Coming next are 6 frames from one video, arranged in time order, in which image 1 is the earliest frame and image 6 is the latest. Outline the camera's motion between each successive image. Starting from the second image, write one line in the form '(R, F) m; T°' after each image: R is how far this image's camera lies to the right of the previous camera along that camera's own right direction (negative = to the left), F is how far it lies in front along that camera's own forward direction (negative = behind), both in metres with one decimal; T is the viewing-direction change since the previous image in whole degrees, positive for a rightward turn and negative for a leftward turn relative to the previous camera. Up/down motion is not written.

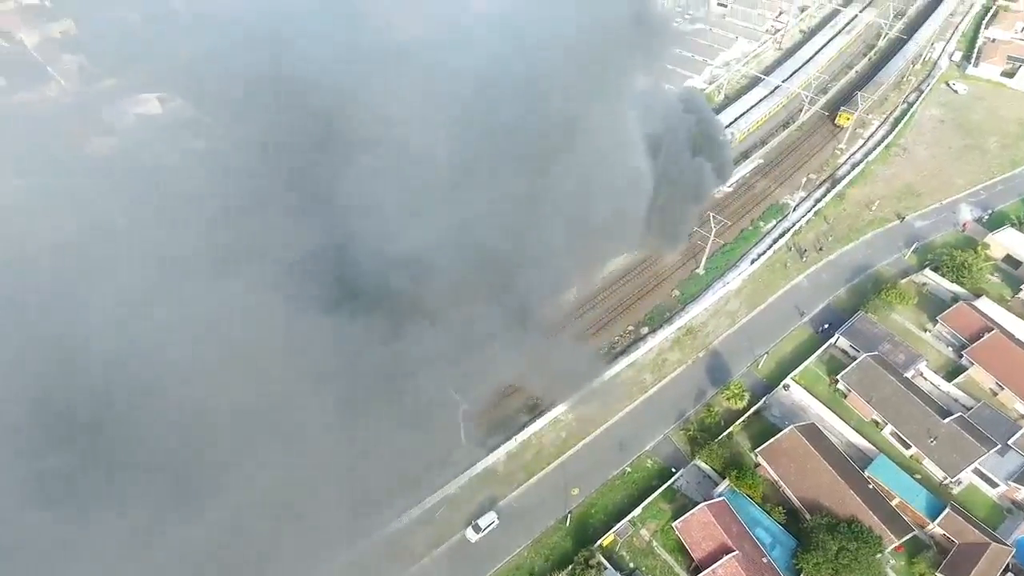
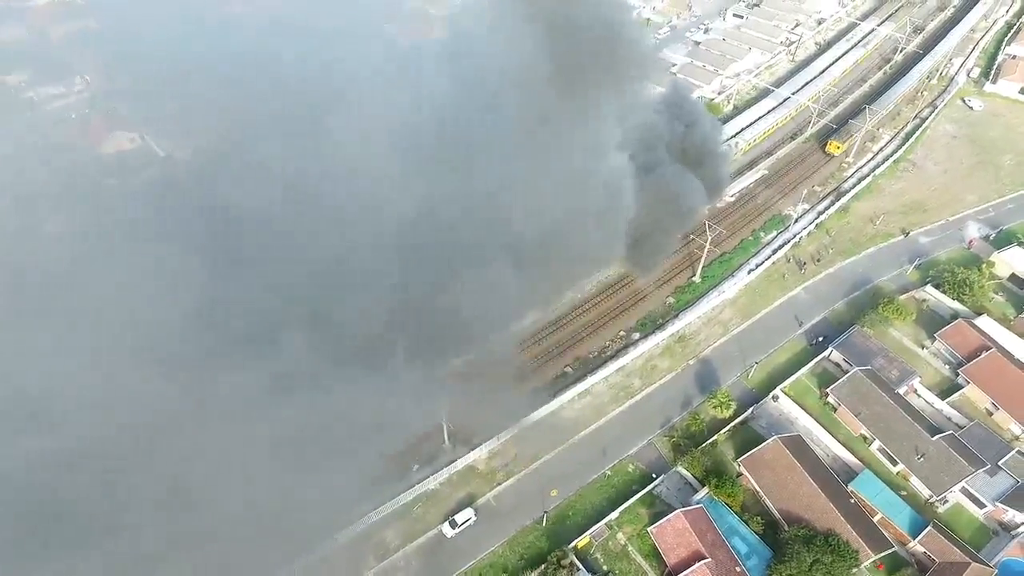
(+0.8, -0.1) m; -2°
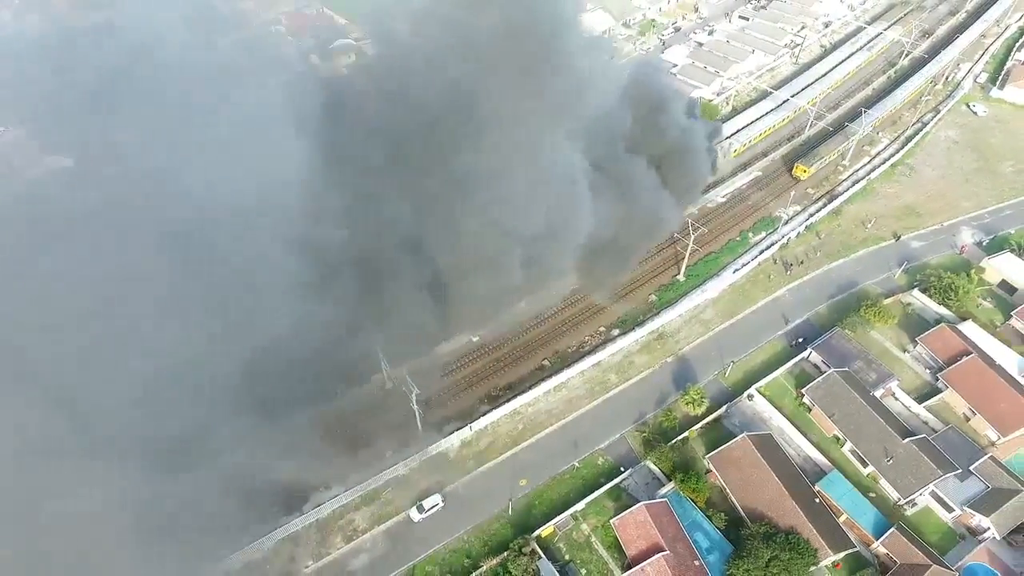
(+1.0, -0.2) m; -2°
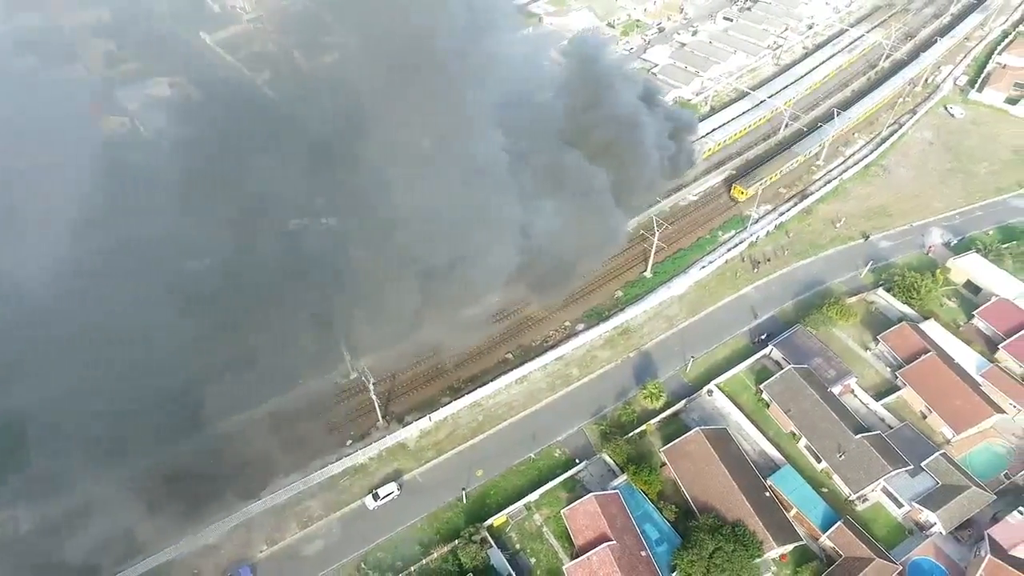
(+1.0, -0.2) m; 0°
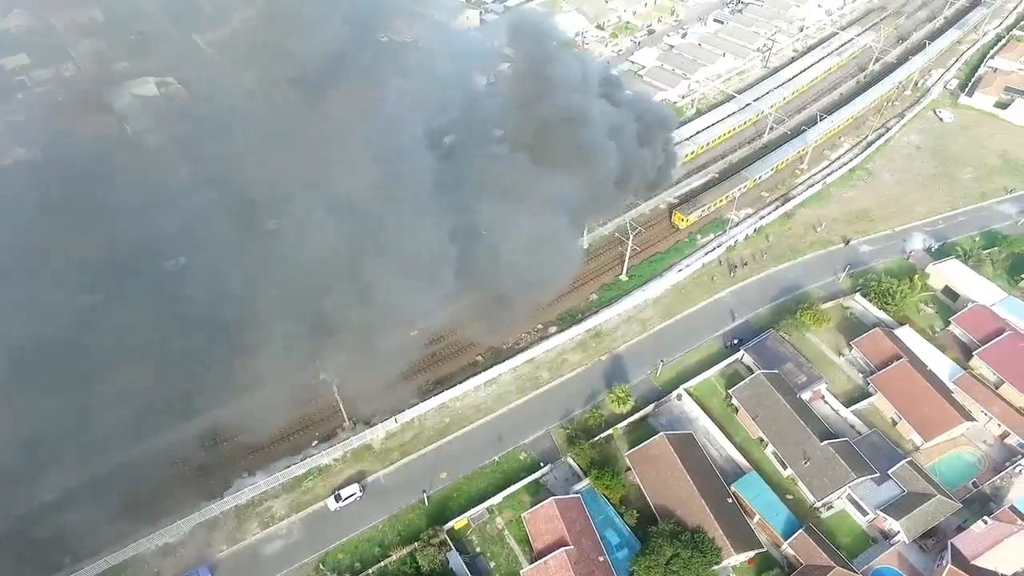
(+0.9, 0.0) m; -1°
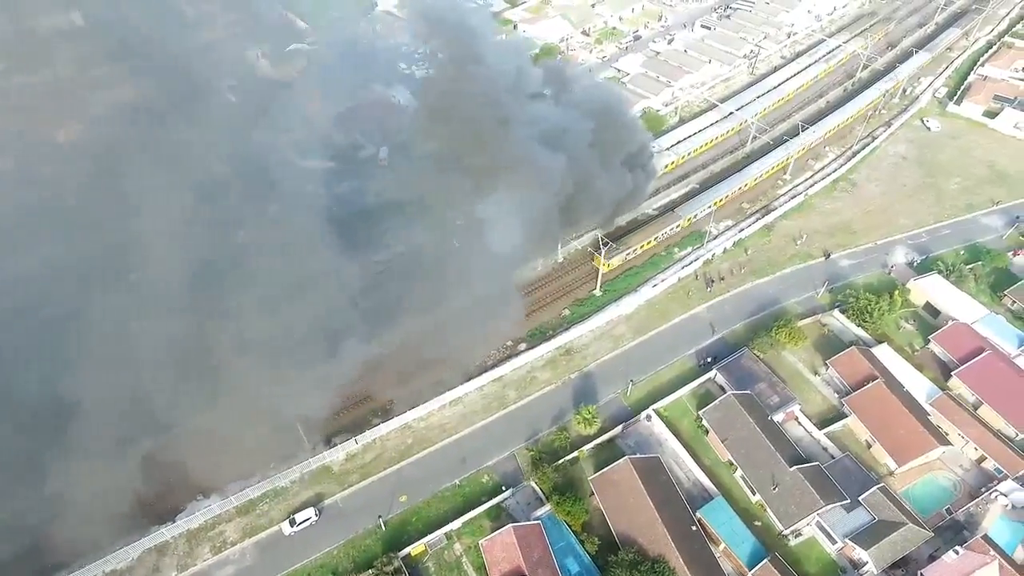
(+0.9, +0.4) m; 0°
